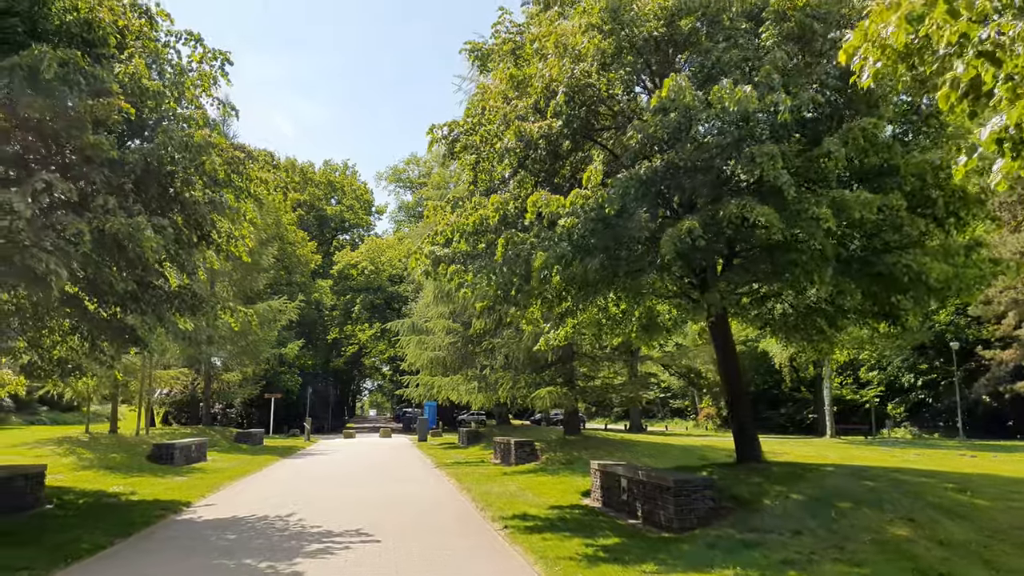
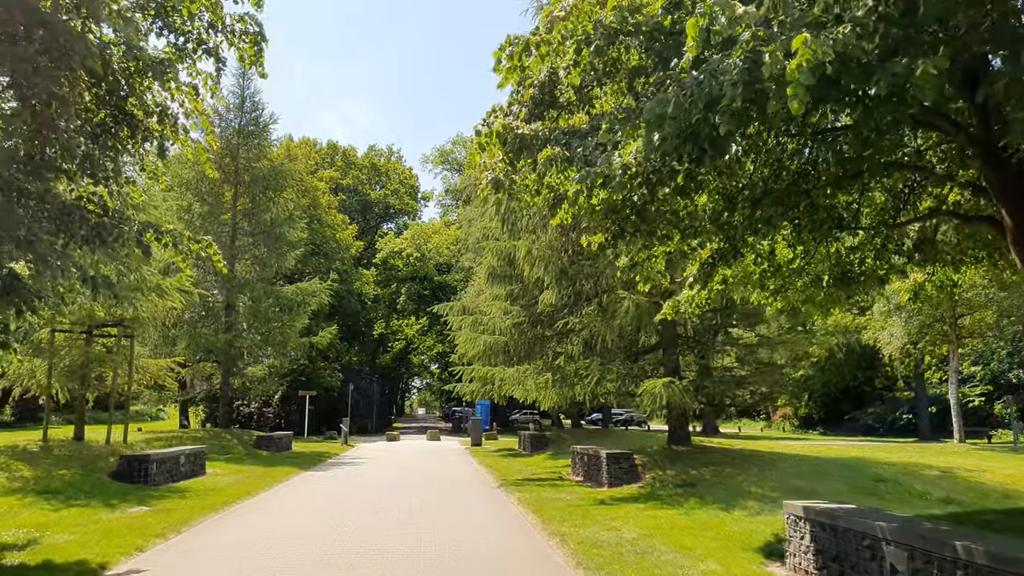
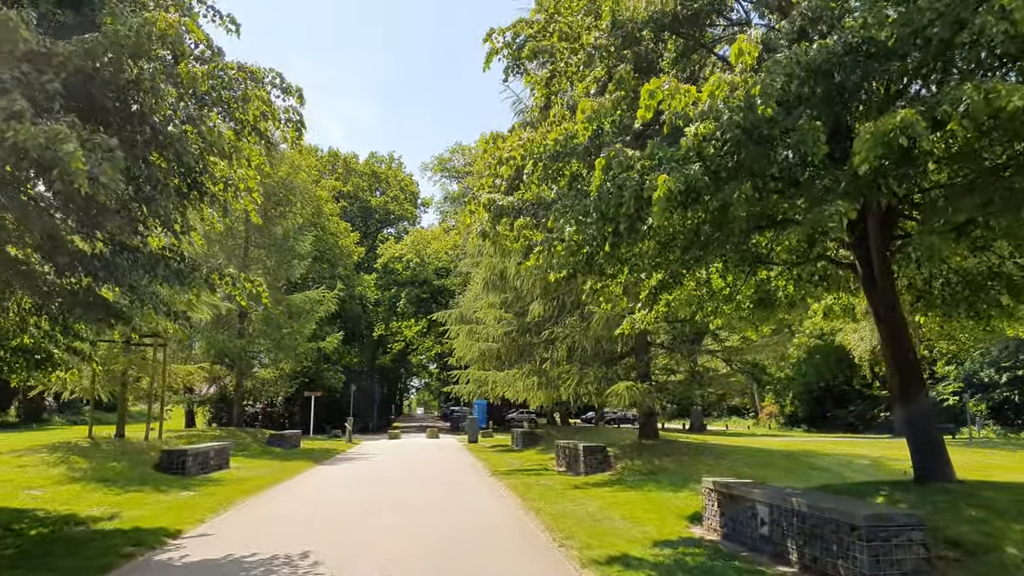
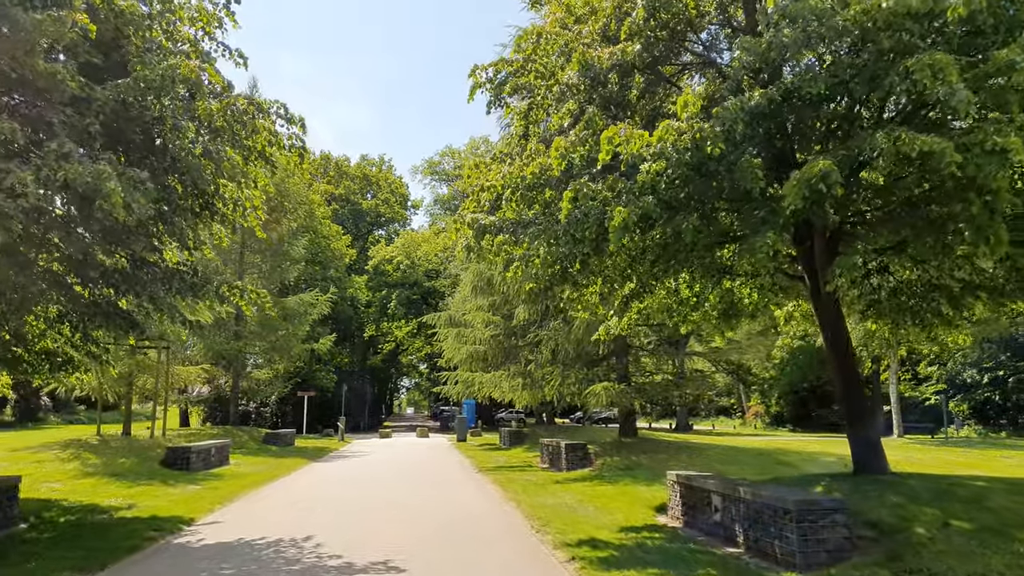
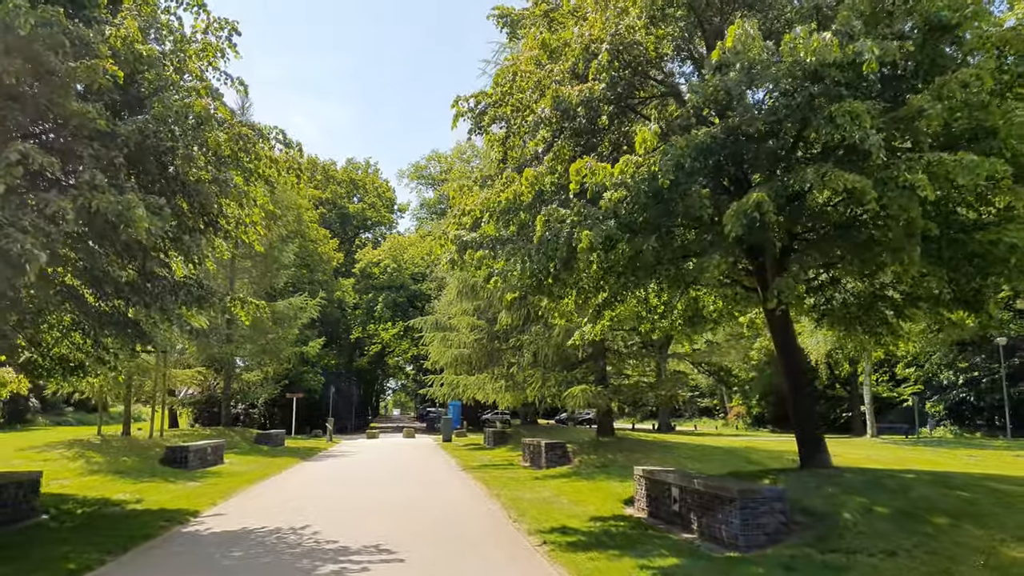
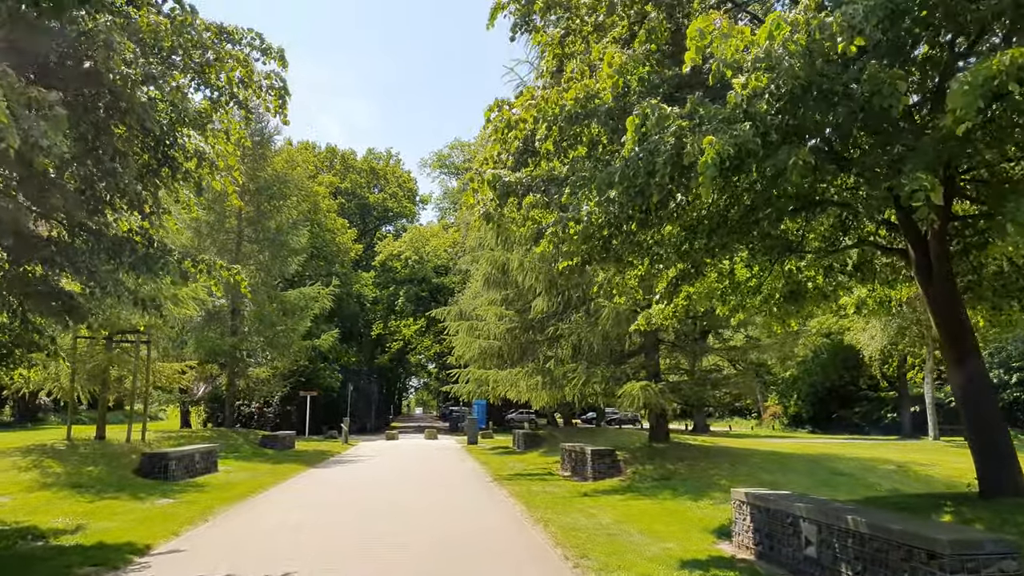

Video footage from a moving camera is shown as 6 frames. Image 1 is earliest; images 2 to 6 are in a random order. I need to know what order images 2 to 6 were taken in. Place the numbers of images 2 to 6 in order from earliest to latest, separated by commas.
5, 4, 3, 6, 2
